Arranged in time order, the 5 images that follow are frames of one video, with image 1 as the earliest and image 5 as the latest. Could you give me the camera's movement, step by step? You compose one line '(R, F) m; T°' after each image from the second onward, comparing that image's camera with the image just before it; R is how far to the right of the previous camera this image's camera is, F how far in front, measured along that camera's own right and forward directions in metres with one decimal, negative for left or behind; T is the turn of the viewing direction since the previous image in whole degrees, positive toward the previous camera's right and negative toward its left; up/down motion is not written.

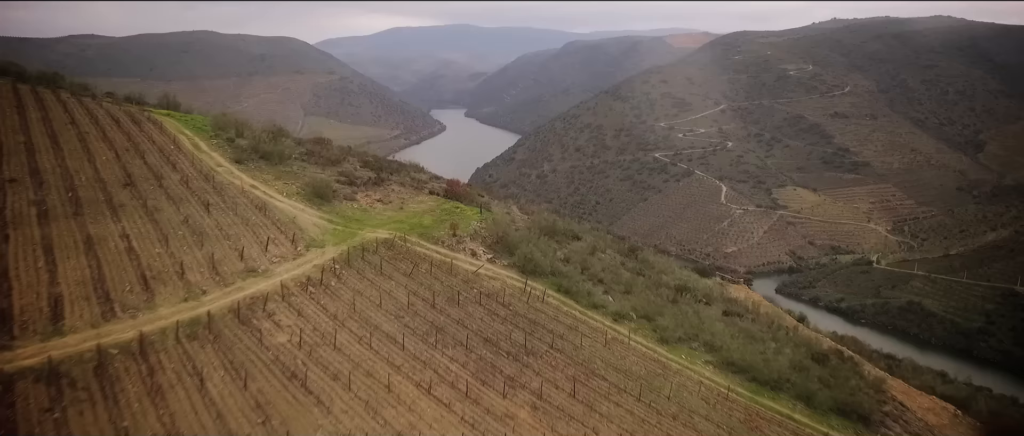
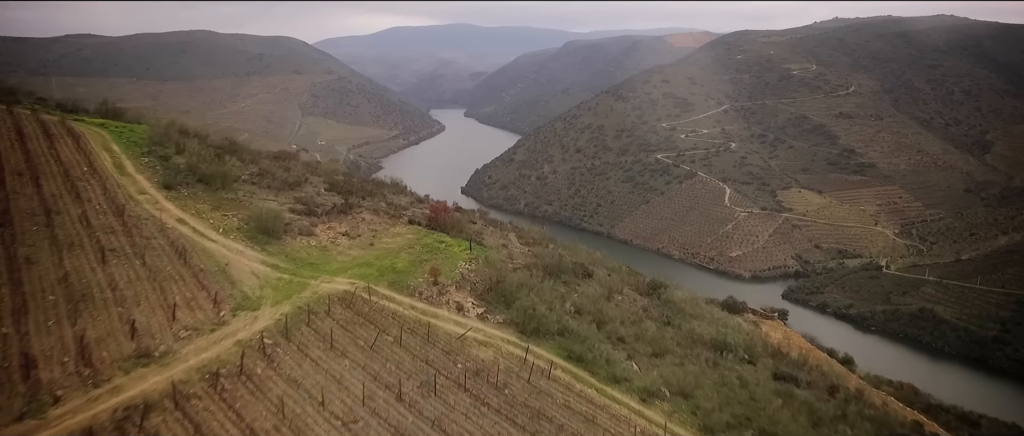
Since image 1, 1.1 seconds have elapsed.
(0.0, +0.7) m; 0°
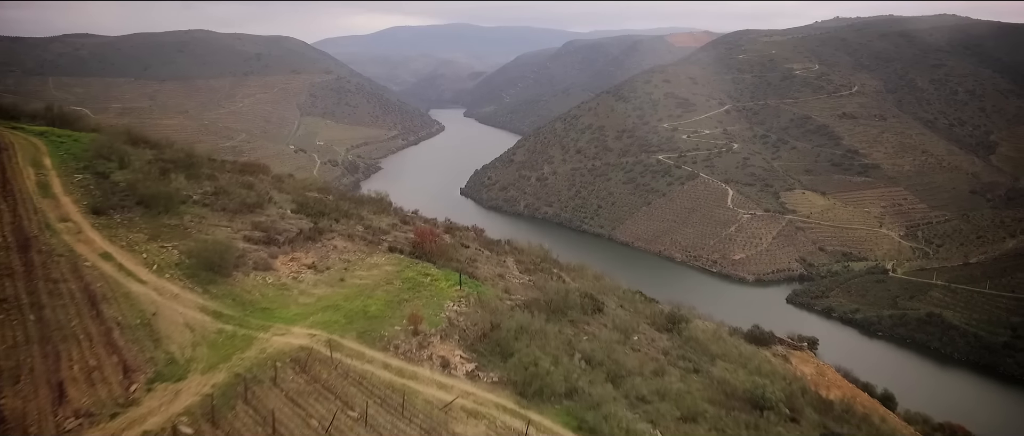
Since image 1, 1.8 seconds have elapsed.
(0.0, +0.5) m; 0°
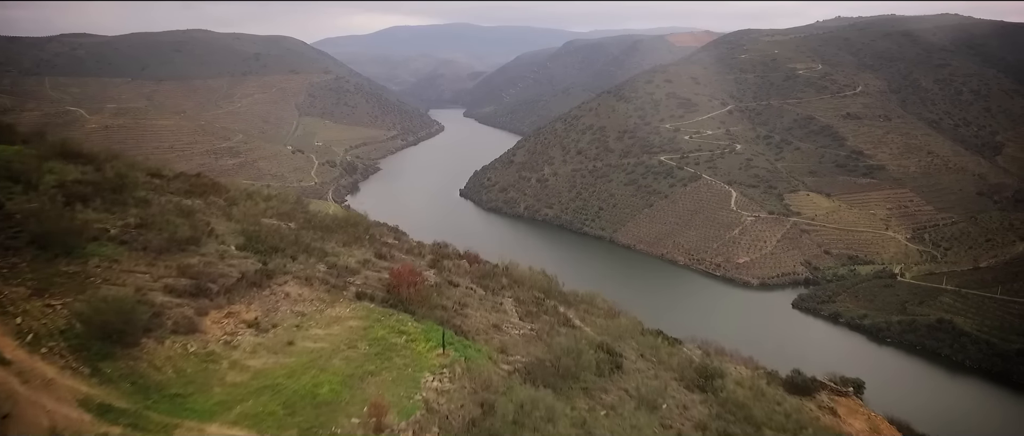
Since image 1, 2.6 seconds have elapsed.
(0.0, +0.6) m; 0°
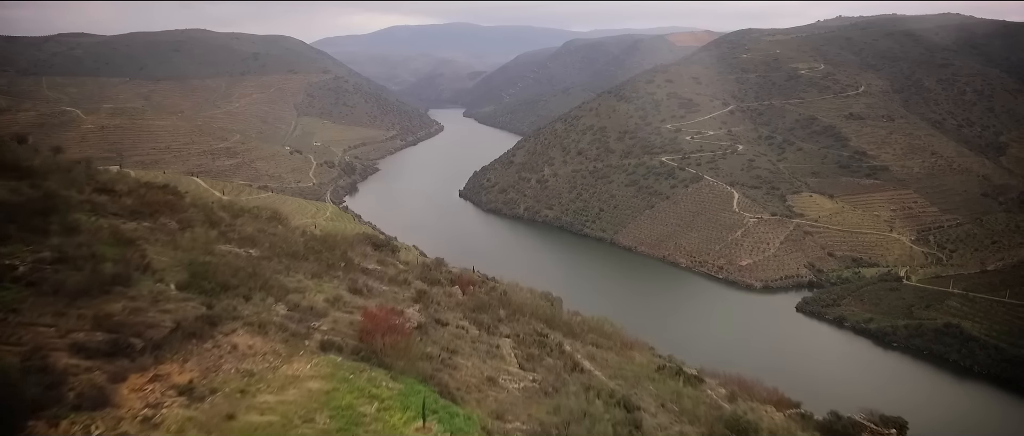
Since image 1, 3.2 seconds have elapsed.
(0.0, +0.4) m; 0°
